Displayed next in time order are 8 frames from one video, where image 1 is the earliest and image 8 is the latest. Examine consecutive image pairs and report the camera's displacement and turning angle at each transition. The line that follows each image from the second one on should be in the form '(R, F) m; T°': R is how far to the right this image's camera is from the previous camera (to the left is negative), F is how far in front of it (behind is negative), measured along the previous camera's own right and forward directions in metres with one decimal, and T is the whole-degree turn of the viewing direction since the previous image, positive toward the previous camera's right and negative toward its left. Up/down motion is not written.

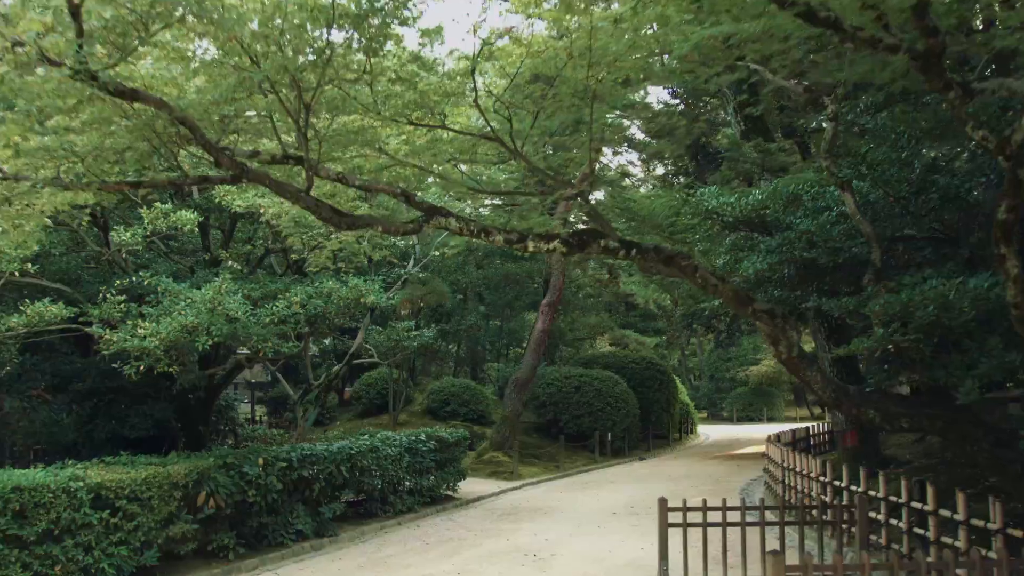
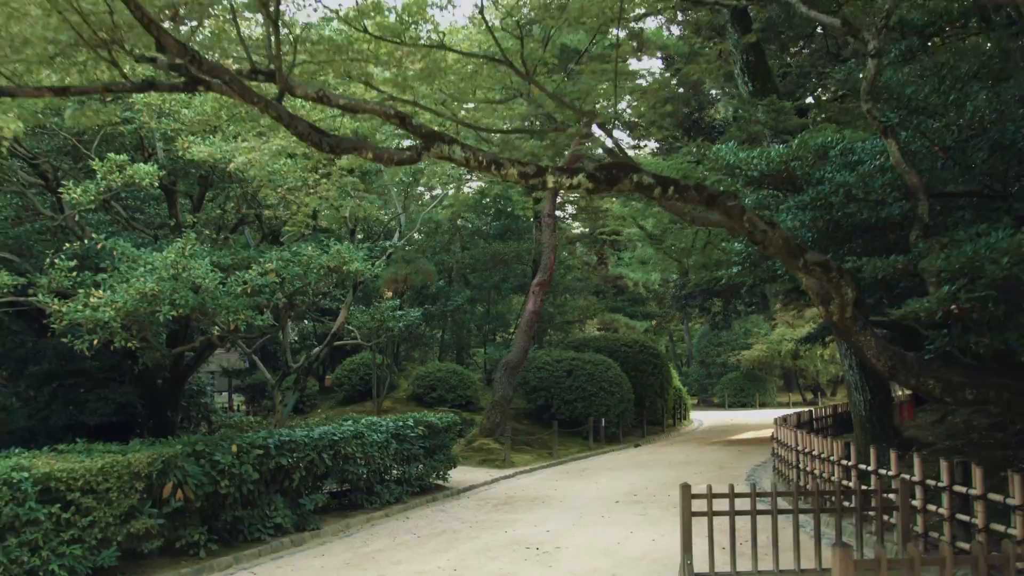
(-0.1, +0.8) m; +1°
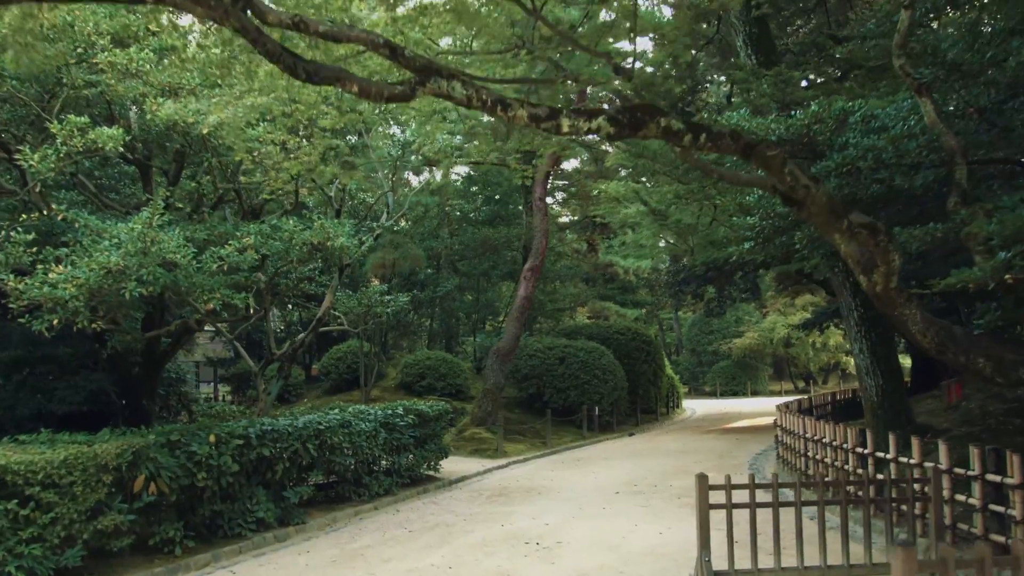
(-0.1, +0.5) m; +1°
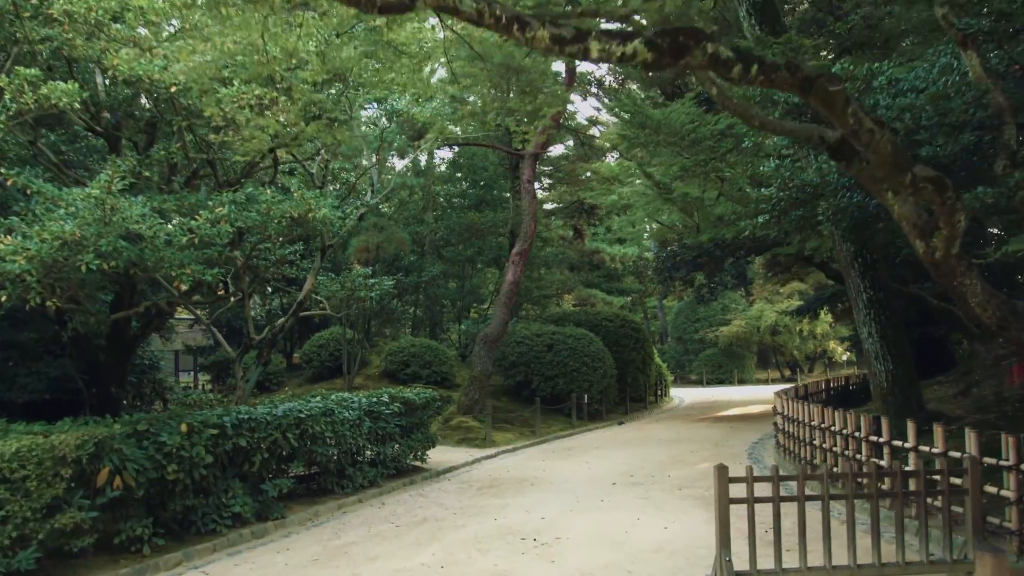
(-0.1, +0.5) m; +1°
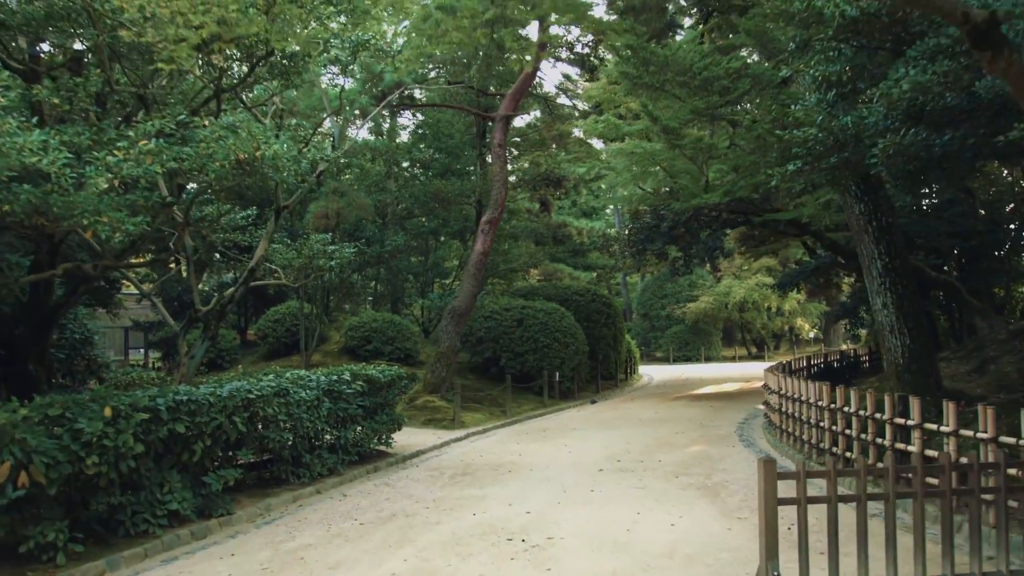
(-0.2, +1.1) m; +3°
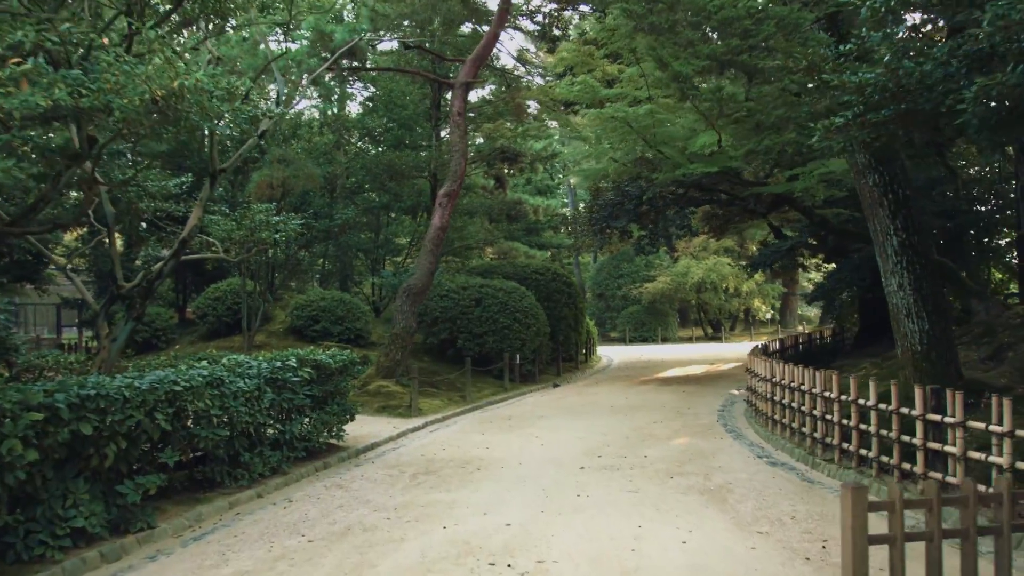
(-0.2, +1.1) m; +3°
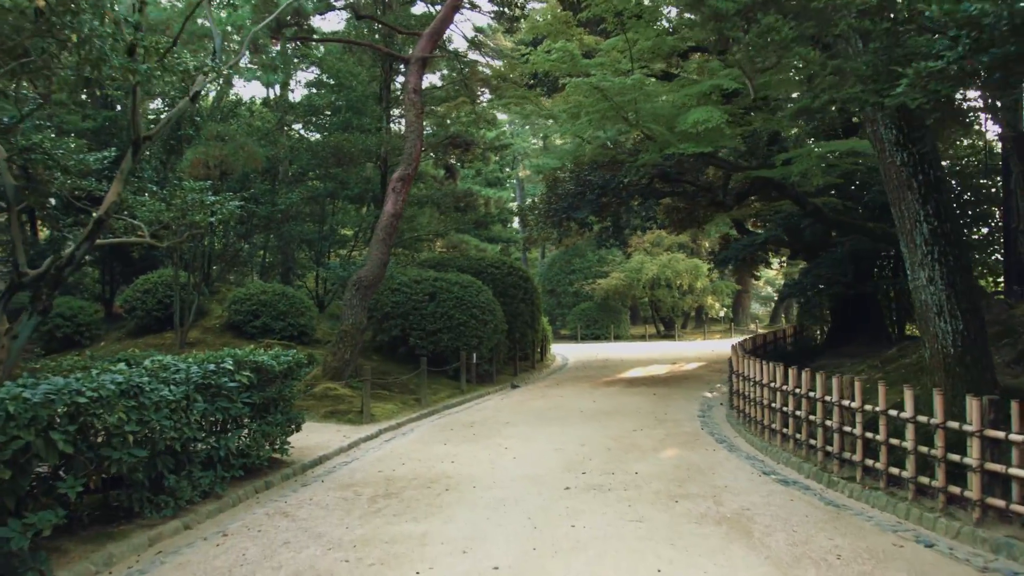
(-0.3, +1.1) m; +4°
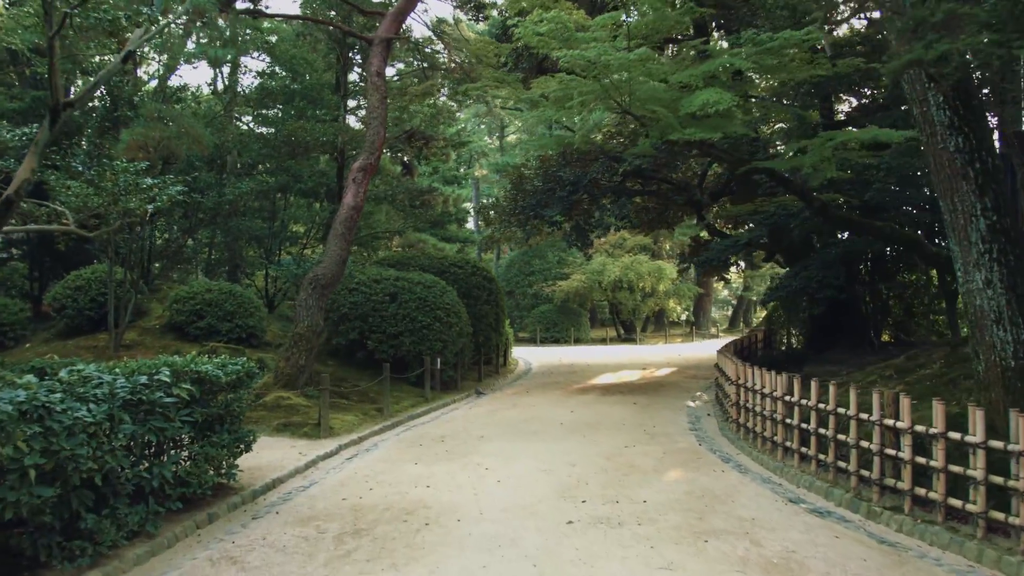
(-0.3, +1.1) m; +3°
